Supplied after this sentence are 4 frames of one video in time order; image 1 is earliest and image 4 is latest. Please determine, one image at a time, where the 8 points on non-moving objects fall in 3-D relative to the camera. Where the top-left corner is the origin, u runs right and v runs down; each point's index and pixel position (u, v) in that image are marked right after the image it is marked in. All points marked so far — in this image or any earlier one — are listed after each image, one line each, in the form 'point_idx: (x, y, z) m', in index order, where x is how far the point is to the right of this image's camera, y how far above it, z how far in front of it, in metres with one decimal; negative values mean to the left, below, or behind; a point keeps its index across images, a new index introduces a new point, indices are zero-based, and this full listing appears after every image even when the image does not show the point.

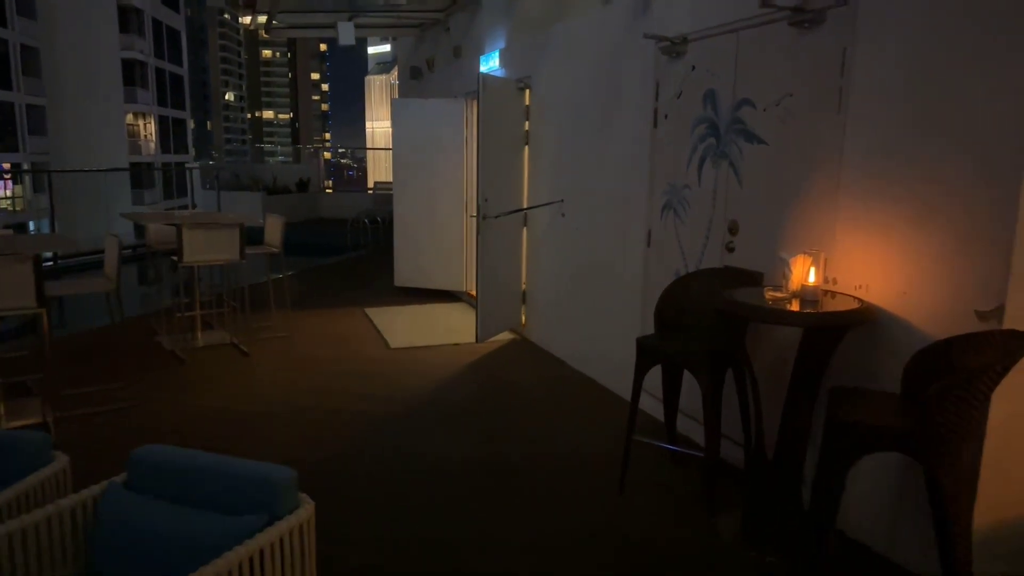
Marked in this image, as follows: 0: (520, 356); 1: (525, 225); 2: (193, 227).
0: (0.0, -0.4, +4.1) m
1: (+0.1, +0.4, +4.5) m
2: (-1.6, +0.3, +3.8) m
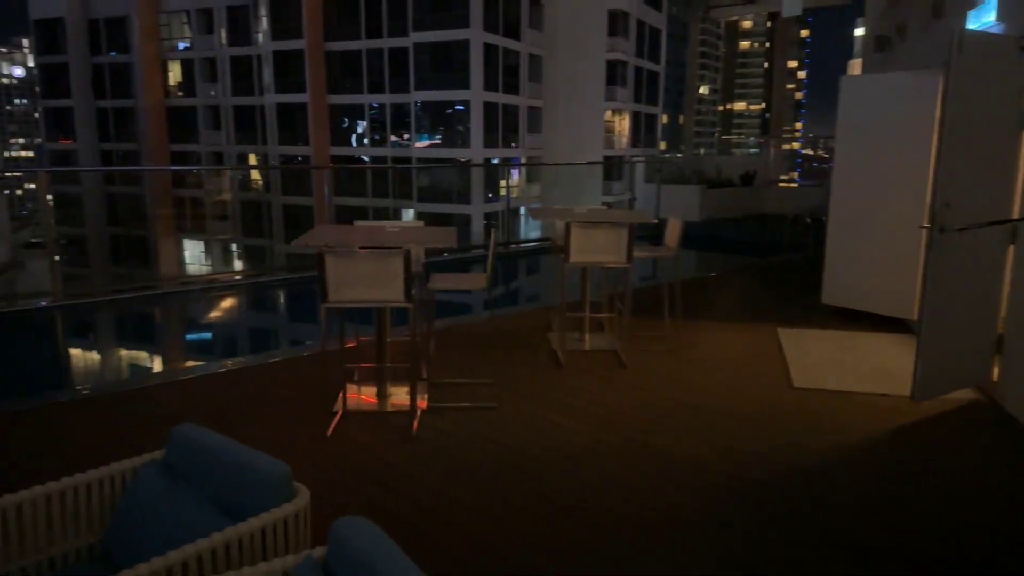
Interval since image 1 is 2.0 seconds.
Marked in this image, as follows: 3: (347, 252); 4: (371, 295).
0: (+1.8, -0.6, +2.9) m
1: (+2.2, +0.2, +3.2) m
2: (+0.3, +0.3, +3.6) m
3: (-0.6, +0.1, +2.6) m
4: (-0.5, 0.0, +2.6) m
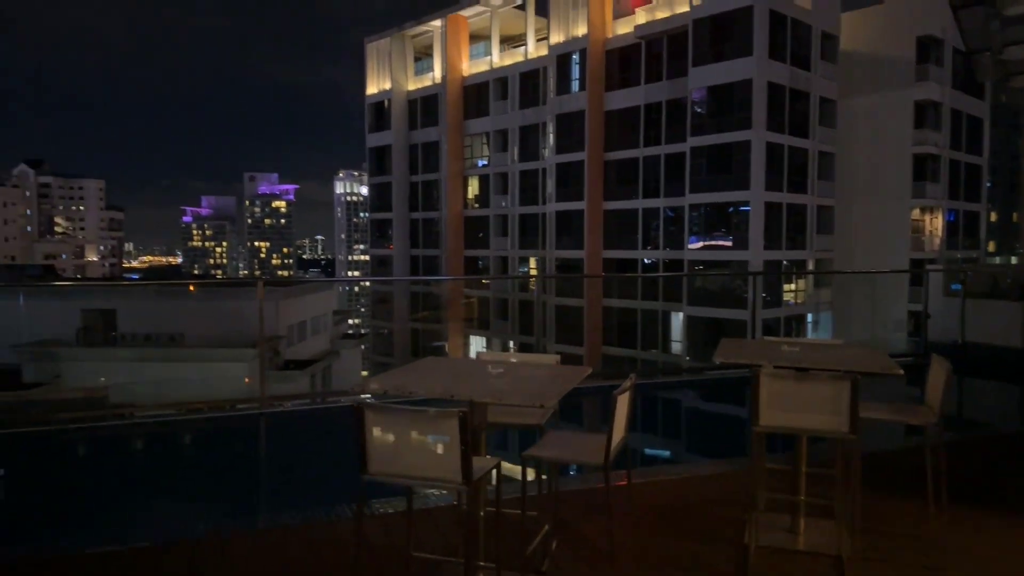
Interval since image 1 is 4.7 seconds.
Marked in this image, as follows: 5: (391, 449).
0: (+2.0, -1.1, +1.3) m
1: (+2.5, -0.4, +1.6) m
2: (+0.9, -0.3, +2.6) m
3: (-0.3, -0.3, +1.9) m
4: (-0.2, -0.5, +1.9) m
5: (-0.3, -0.4, +1.9) m
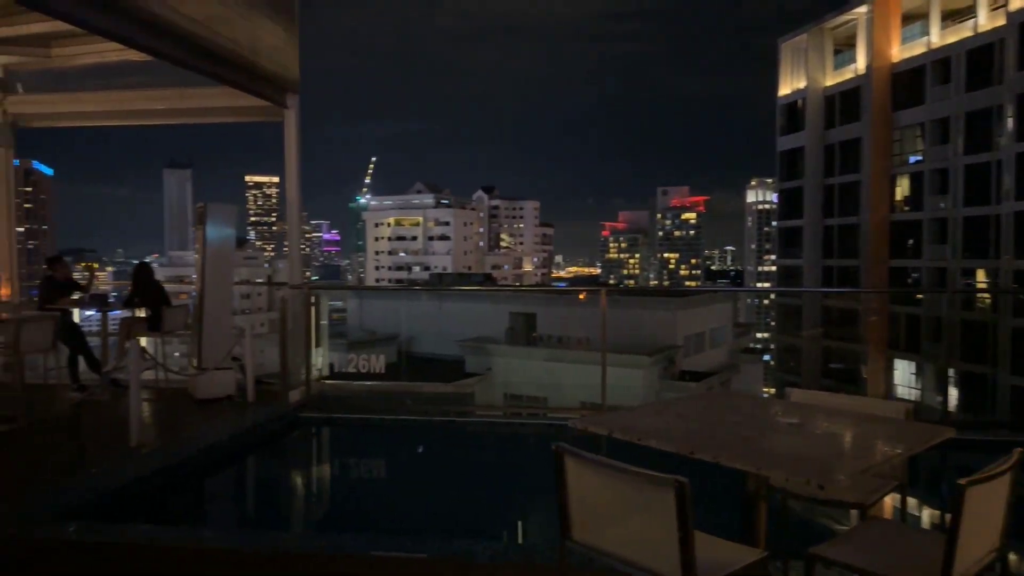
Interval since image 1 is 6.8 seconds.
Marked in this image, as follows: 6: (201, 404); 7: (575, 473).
0: (+1.8, -1.1, -0.3) m
1: (+2.4, -0.4, -0.3) m
2: (+1.6, -0.3, +1.4) m
3: (+0.2, -0.3, +1.4) m
4: (+0.2, -0.5, +1.4) m
5: (+0.2, -0.4, +1.5) m
6: (-2.3, -0.9, +5.5) m
7: (+0.1, -0.4, +1.5) m
